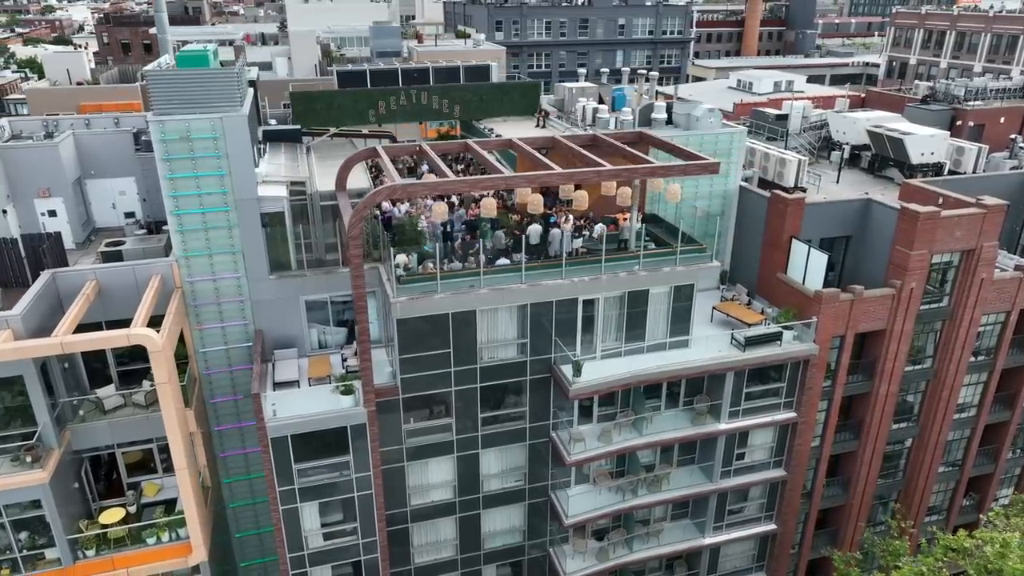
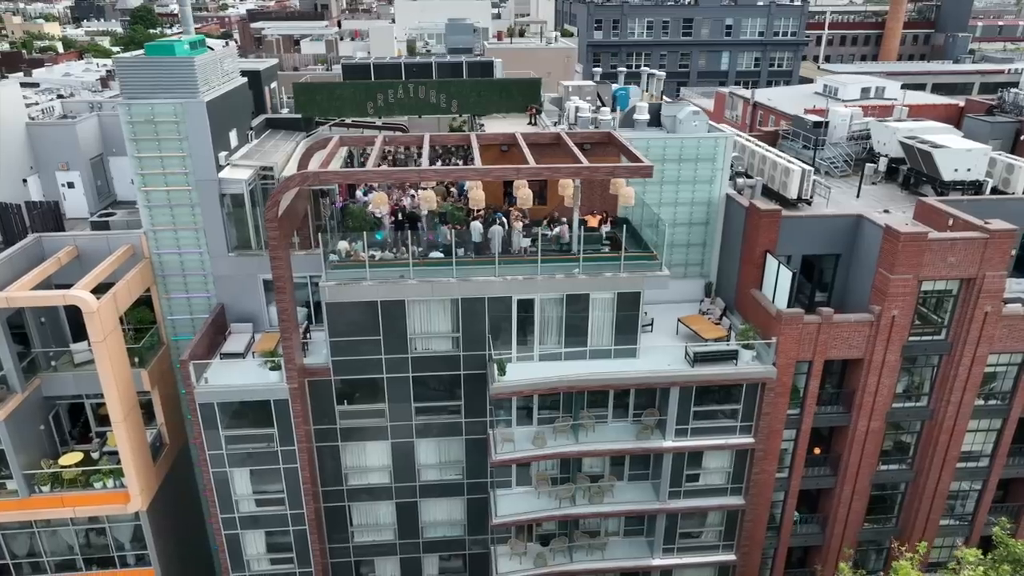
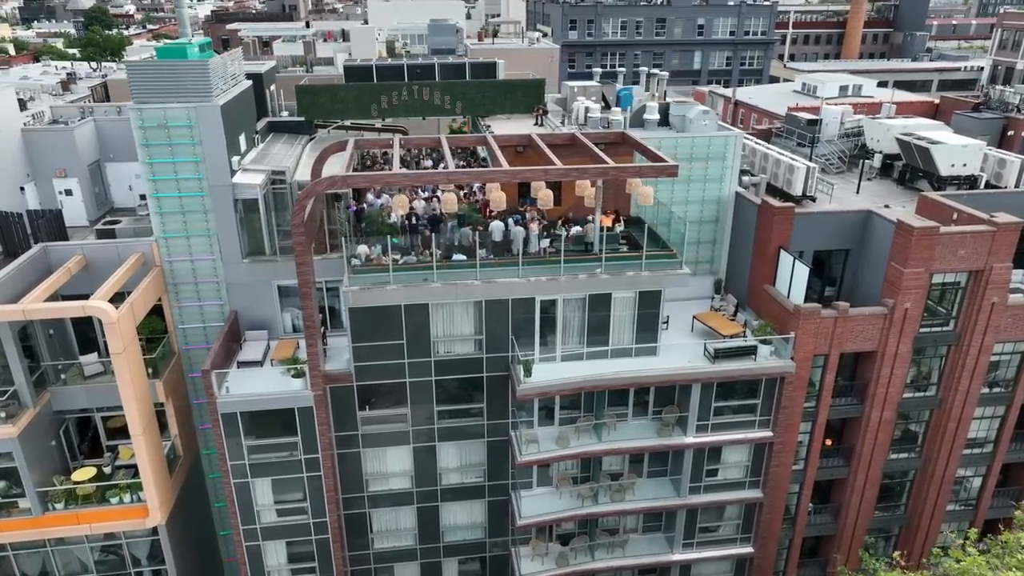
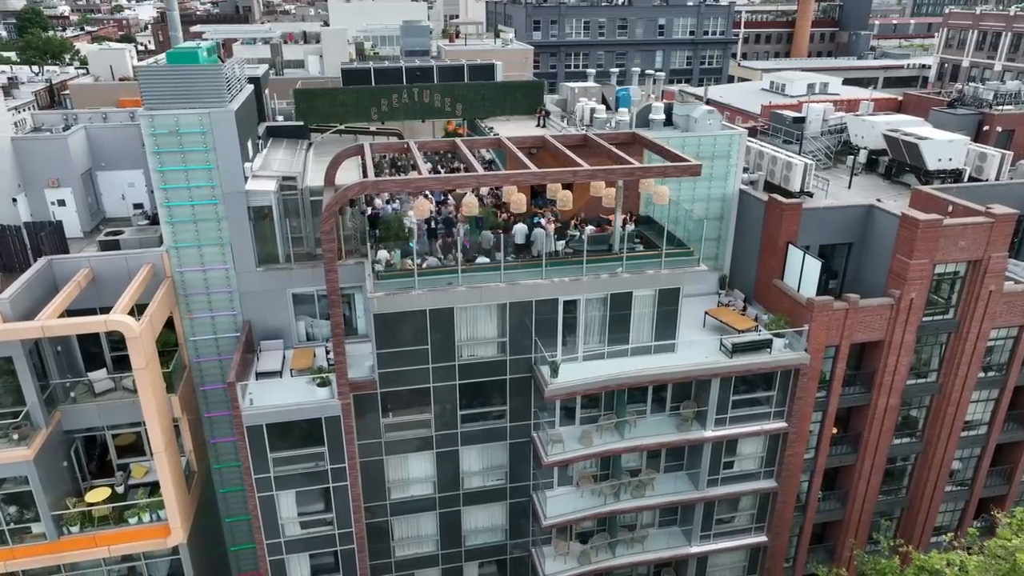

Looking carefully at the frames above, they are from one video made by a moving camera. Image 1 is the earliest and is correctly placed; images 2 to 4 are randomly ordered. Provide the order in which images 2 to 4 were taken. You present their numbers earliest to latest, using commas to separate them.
4, 3, 2
